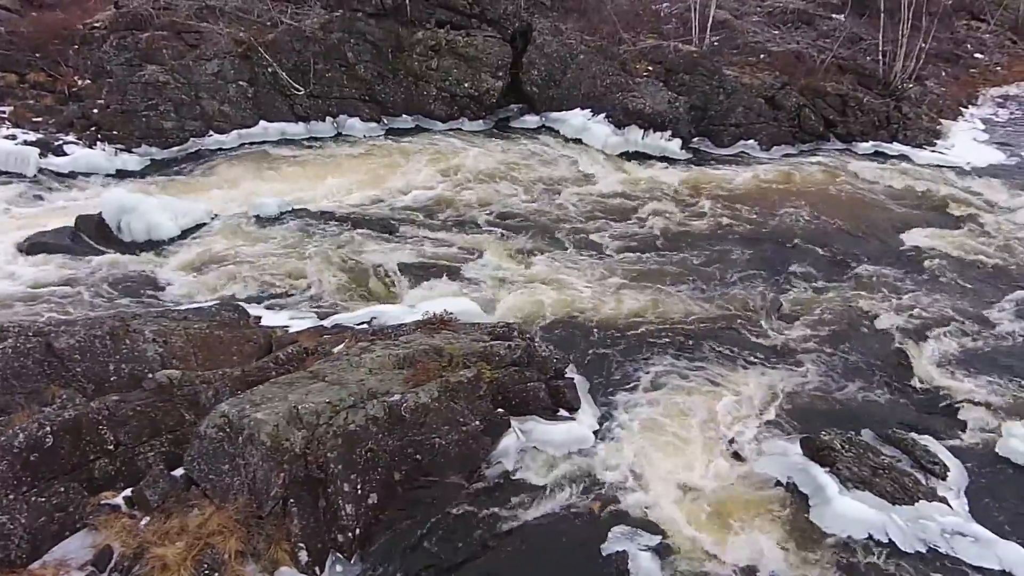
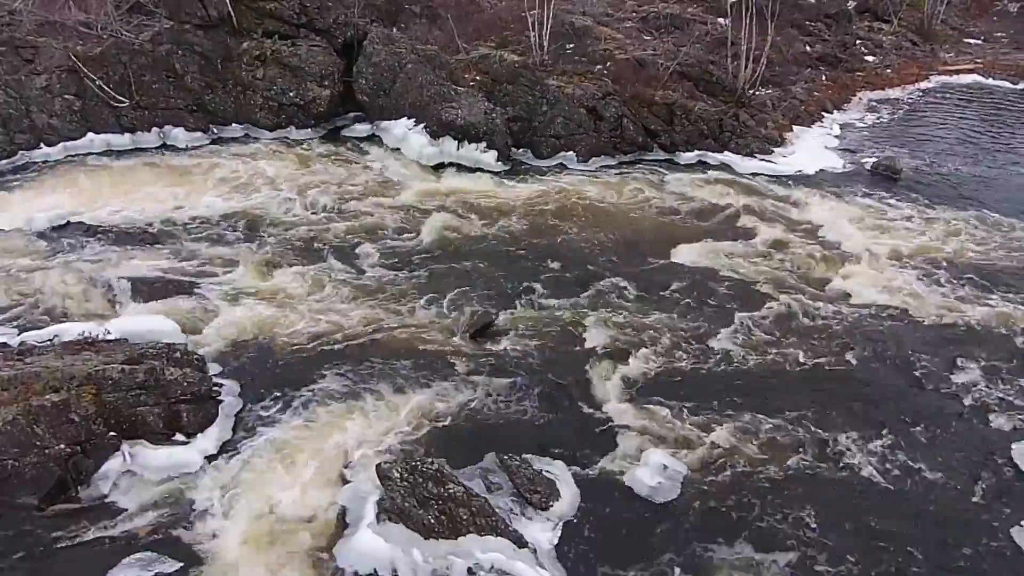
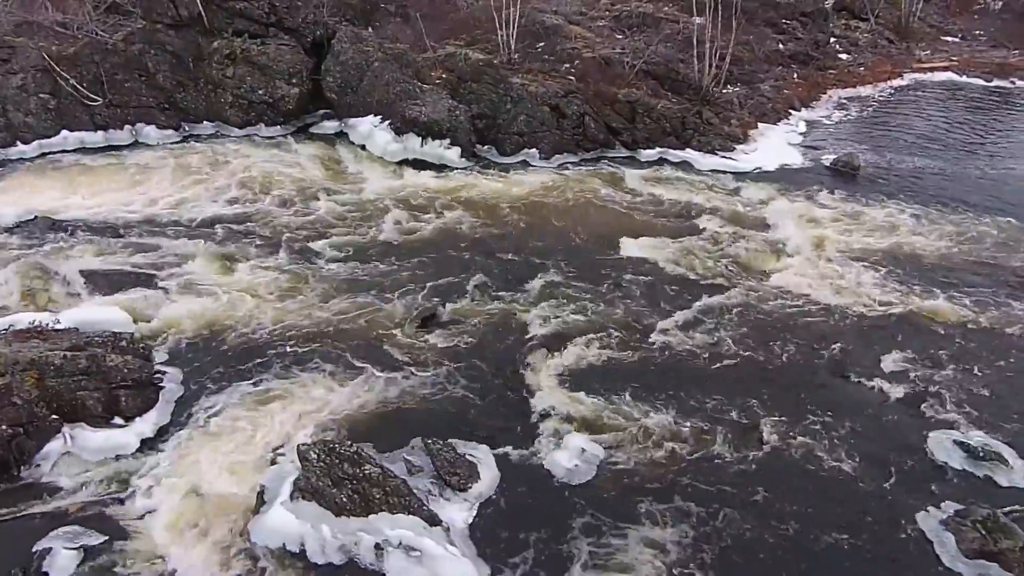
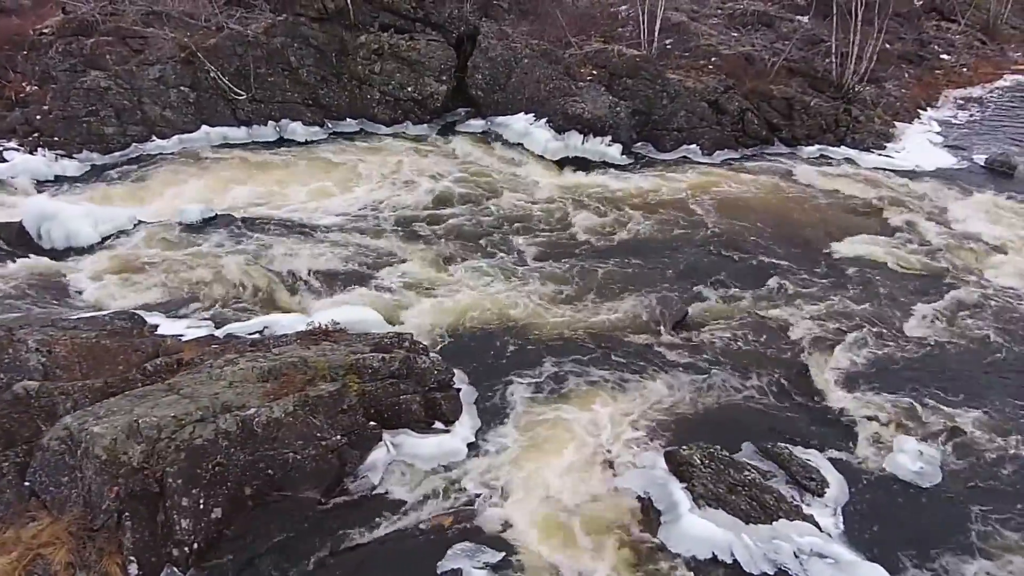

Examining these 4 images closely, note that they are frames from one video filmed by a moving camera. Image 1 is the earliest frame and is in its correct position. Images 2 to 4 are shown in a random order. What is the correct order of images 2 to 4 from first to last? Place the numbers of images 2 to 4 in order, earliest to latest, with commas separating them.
4, 2, 3
